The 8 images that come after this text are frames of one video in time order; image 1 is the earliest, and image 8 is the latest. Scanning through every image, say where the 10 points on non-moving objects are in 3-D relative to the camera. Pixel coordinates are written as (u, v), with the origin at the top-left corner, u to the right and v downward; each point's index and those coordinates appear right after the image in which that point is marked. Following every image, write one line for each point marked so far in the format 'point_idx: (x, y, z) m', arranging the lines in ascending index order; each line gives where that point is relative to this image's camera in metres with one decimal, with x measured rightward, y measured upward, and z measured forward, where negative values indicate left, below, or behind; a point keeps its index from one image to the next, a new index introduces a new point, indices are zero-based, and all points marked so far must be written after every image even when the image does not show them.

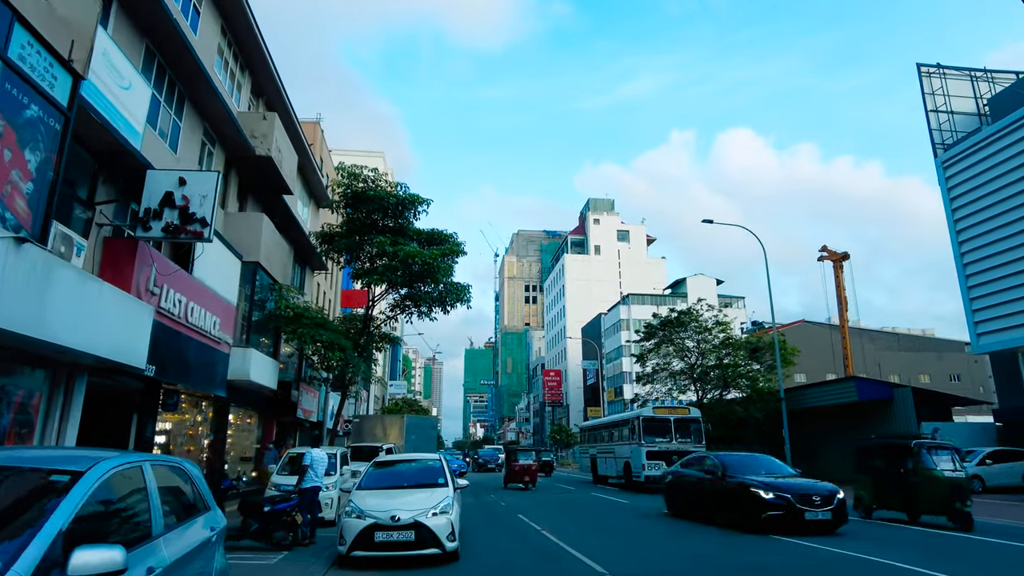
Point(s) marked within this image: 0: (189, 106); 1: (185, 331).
0: (-7.8, +4.4, +15.5) m
1: (-7.1, -0.9, +13.8) m
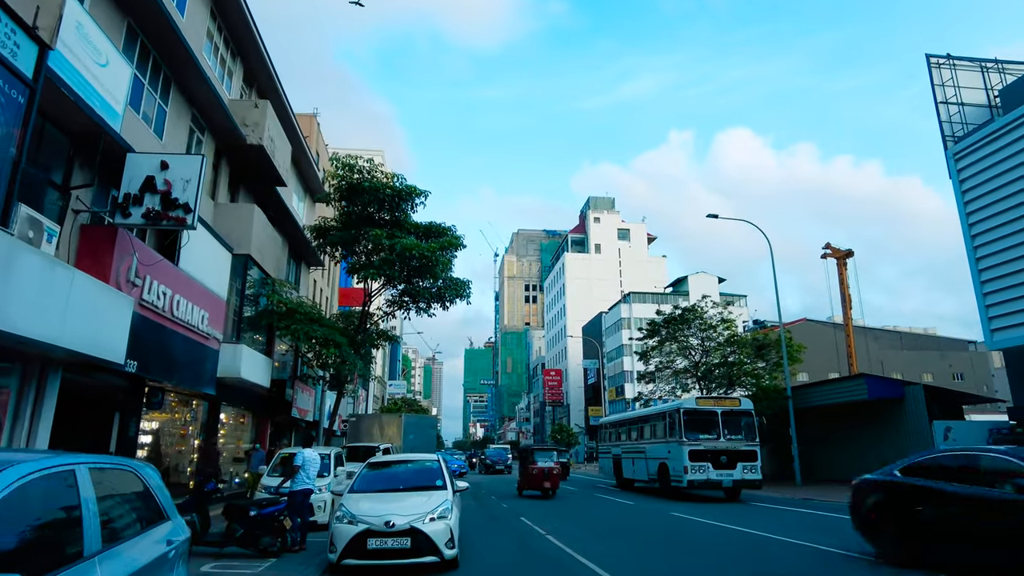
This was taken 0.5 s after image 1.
0: (-7.8, +4.6, +14.8) m
1: (-7.1, -0.8, +13.1) m
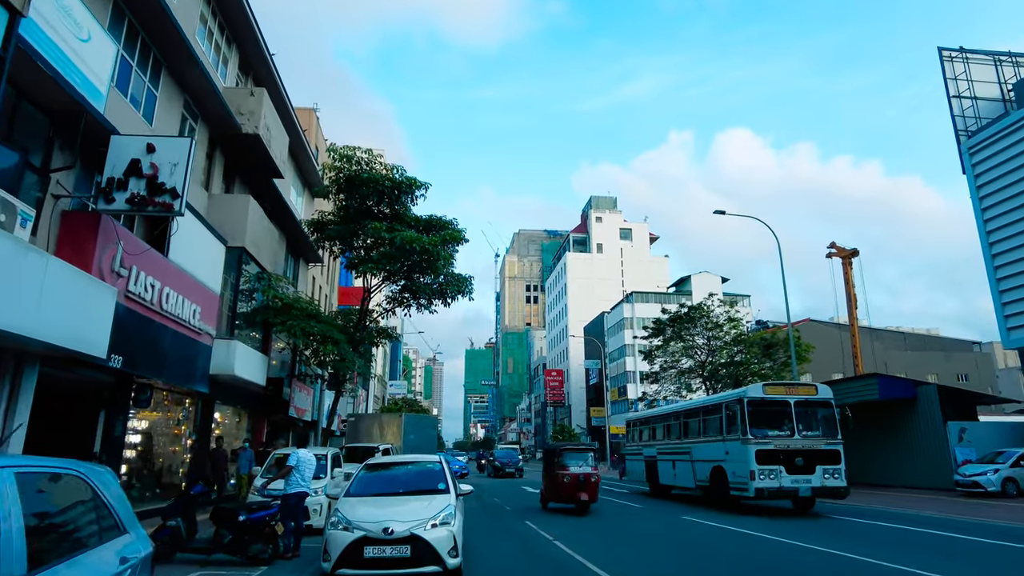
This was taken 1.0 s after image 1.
0: (-7.7, +4.8, +14.2) m
1: (-7.0, -0.6, +12.5) m
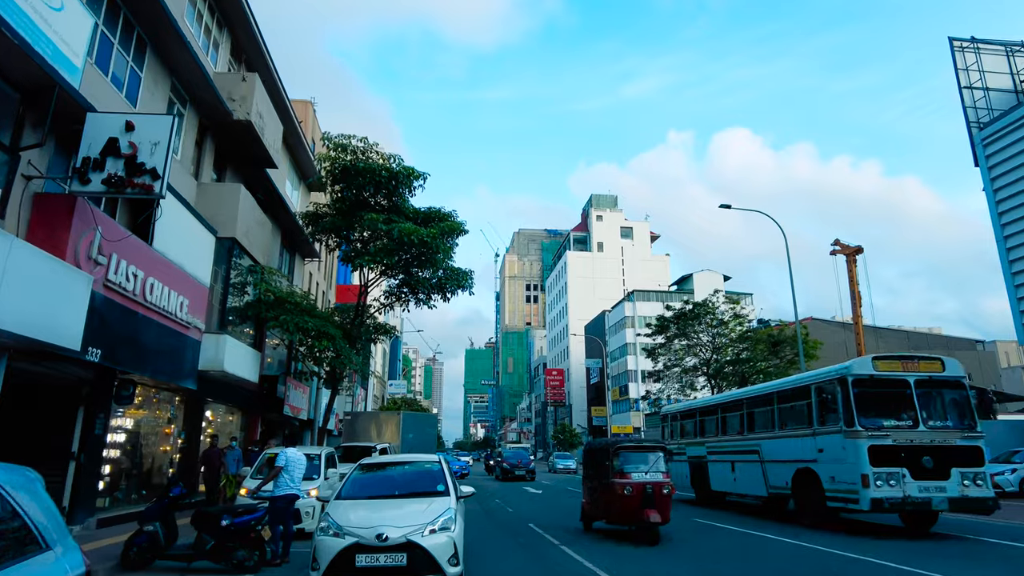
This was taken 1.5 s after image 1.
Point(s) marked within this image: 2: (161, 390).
0: (-7.6, +4.9, +13.5) m
1: (-6.9, -0.4, +11.8) m
2: (-8.4, -2.5, +15.2) m
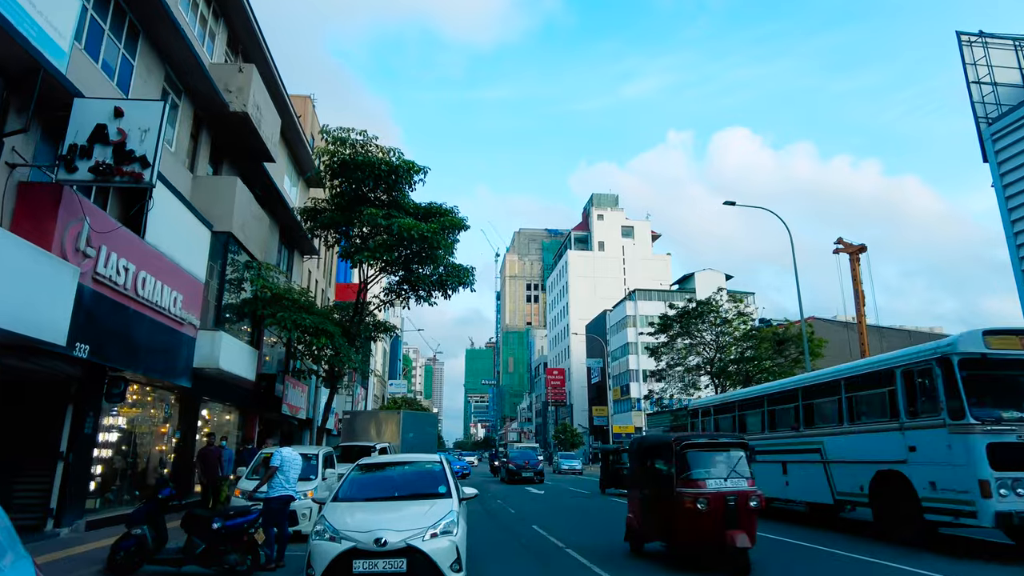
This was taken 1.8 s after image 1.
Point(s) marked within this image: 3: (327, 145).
0: (-7.6, +5.0, +13.1) m
1: (-6.9, -0.3, +11.5) m
2: (-8.3, -2.3, +14.8) m
3: (-5.8, +4.5, +20.0) m
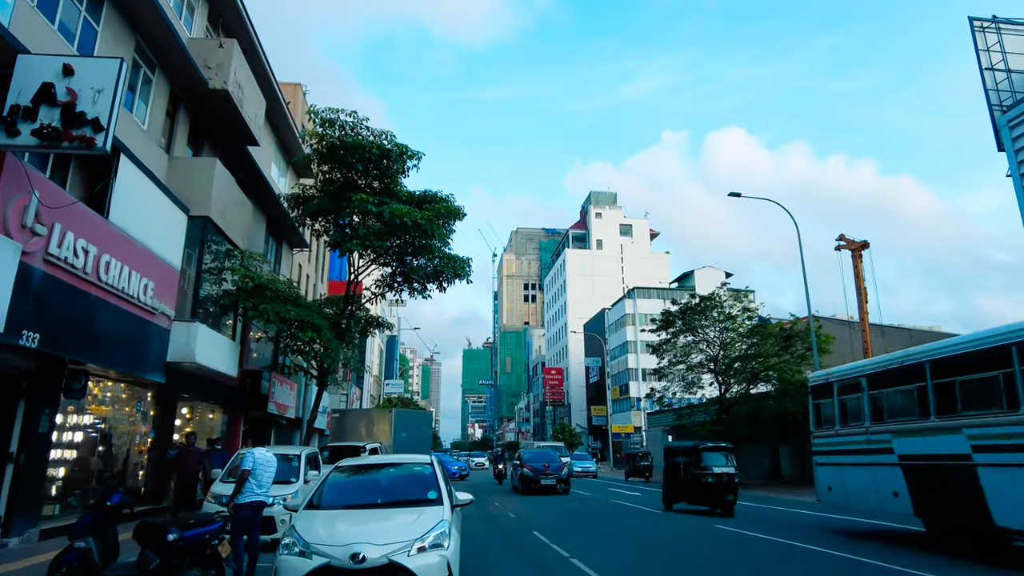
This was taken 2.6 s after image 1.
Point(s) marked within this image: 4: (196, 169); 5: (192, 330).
0: (-7.6, +5.3, +12.1) m
1: (-6.9, 0.0, +10.4) m
2: (-8.4, -2.1, +13.8) m
3: (-5.9, +4.8, +19.0) m
4: (-7.3, +2.7, +14.8) m
5: (-7.0, -0.9, +13.8) m
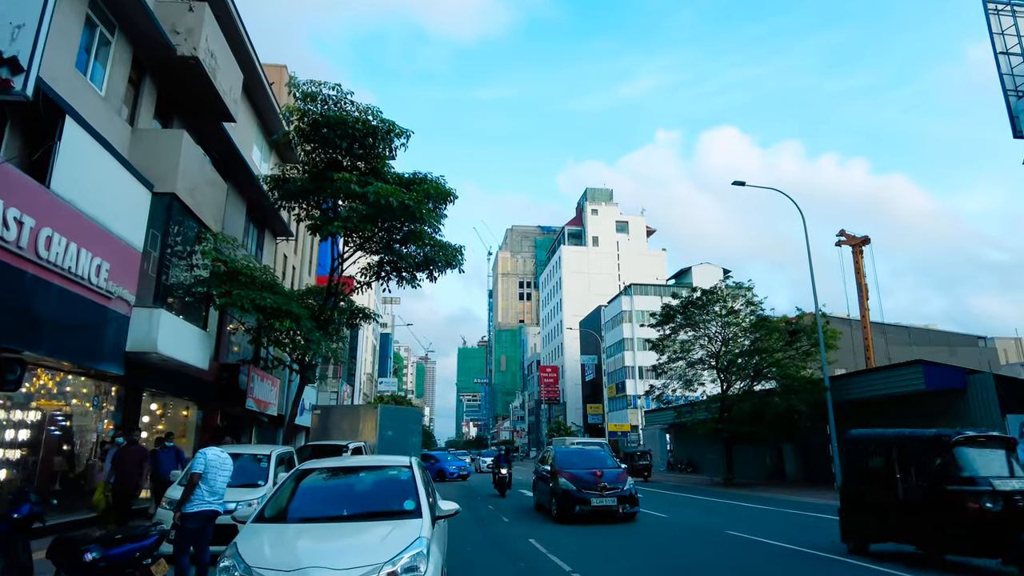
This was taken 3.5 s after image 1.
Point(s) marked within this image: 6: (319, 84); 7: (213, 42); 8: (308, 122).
0: (-7.7, +5.6, +10.8) m
1: (-6.9, +0.3, +9.2) m
2: (-8.5, -1.8, +12.5) m
3: (-6.0, +5.1, +17.7) m
4: (-7.4, +3.1, +13.5) m
5: (-7.1, -0.6, +12.6) m
6: (-4.9, +5.2, +16.2) m
7: (-7.0, +5.8, +14.8) m
8: (-5.5, +4.4, +17.0) m
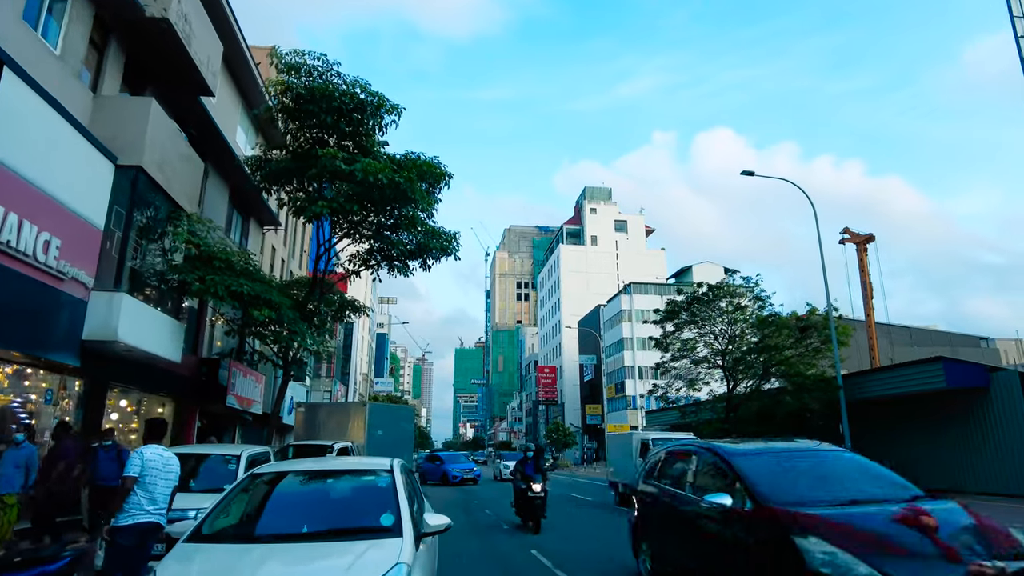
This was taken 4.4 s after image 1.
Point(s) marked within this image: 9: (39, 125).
0: (-7.6, +6.0, +9.6) m
1: (-6.9, +0.6, +7.9) m
2: (-8.5, -1.4, +11.3) m
3: (-6.0, +5.4, +16.5) m
4: (-7.4, +3.4, +12.3) m
5: (-7.1, -0.3, +11.3) m
6: (-4.9, +5.5, +15.0) m
7: (-7.0, +6.1, +13.6) m
8: (-5.4, +4.7, +15.7) m
9: (-7.2, +2.5, +9.7) m
